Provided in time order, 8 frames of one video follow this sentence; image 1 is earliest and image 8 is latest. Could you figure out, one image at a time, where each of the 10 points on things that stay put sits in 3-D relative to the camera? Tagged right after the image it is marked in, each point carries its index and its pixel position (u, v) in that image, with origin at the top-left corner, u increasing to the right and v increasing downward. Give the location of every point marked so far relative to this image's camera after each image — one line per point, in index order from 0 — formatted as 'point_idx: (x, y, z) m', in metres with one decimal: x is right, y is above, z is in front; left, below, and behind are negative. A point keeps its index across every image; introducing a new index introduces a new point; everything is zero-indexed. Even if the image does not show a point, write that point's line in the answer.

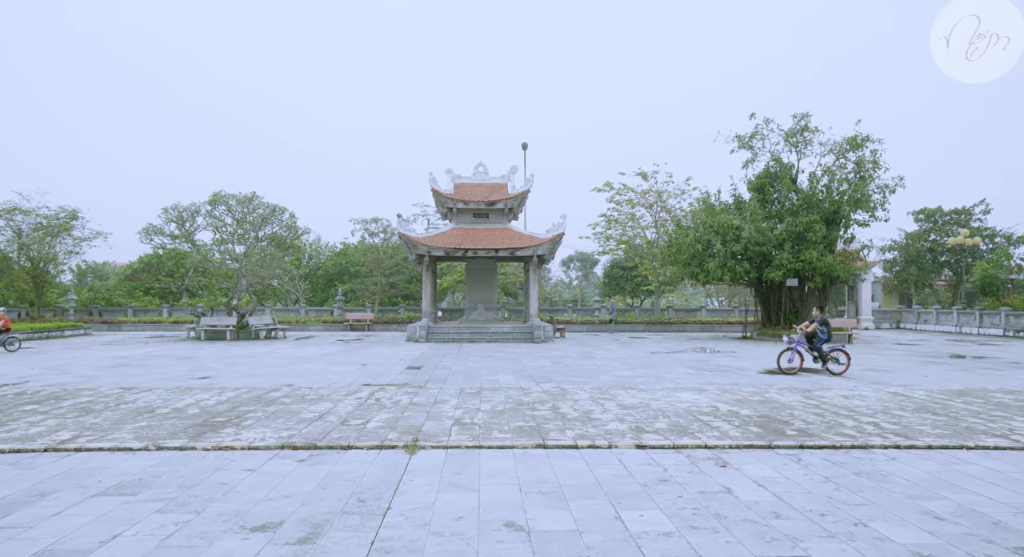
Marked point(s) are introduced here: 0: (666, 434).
0: (+1.6, -1.6, +5.7) m
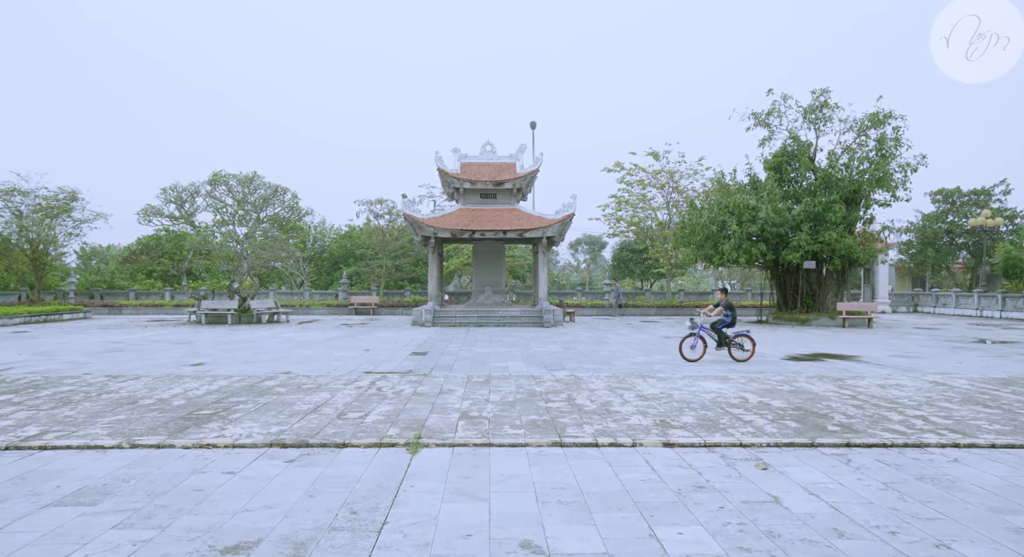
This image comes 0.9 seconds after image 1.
0: (+1.7, -1.4, +5.2) m
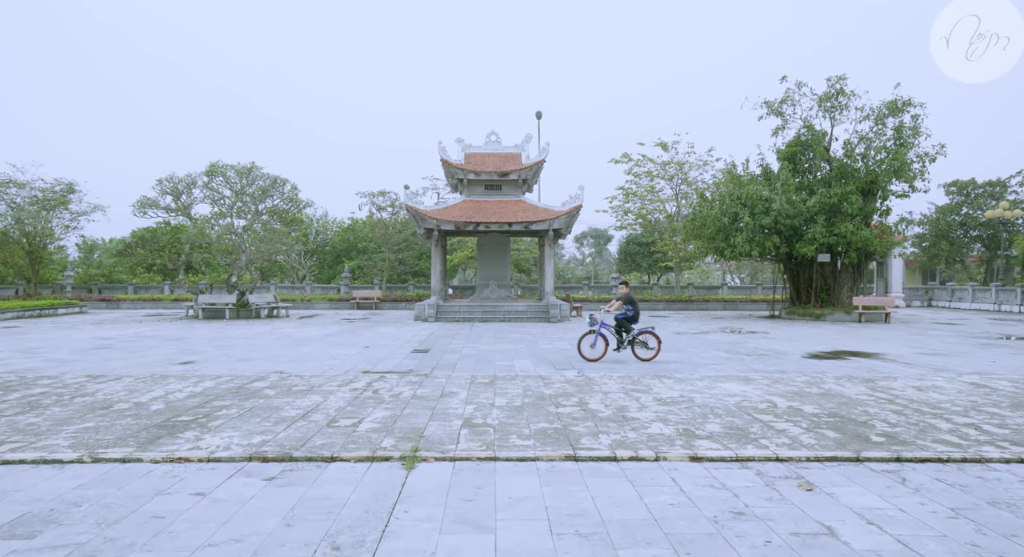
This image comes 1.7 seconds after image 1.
0: (+1.8, -1.4, +4.7) m
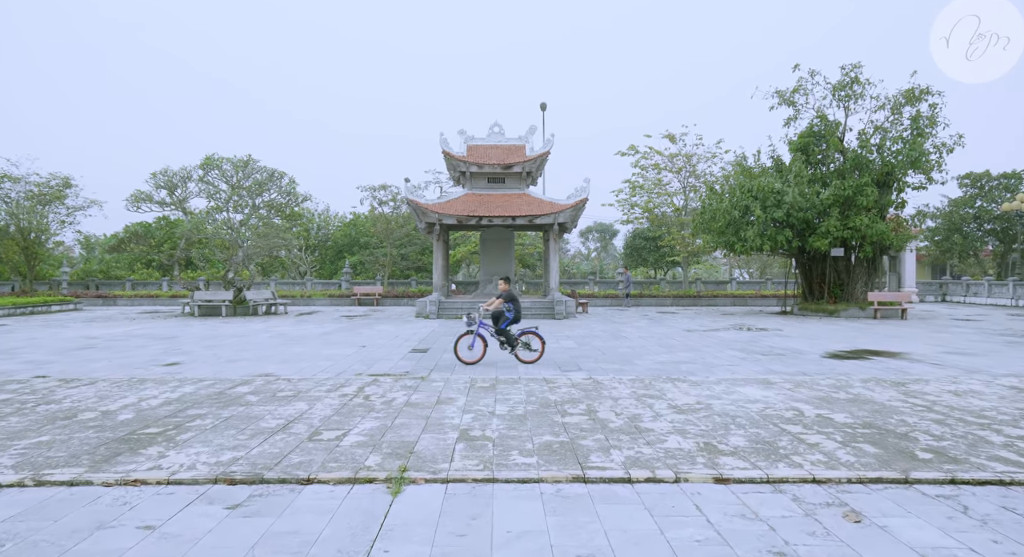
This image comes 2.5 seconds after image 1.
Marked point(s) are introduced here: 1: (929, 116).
0: (+1.8, -1.4, +4.2) m
1: (+14.5, +5.7, +19.0) m
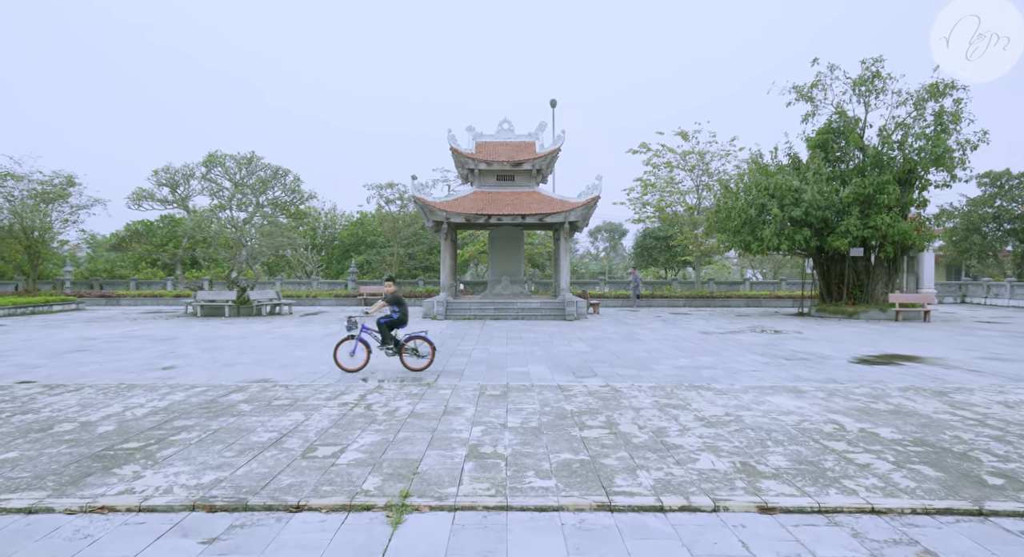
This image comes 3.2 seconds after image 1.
0: (+1.9, -1.4, +3.7) m
1: (+14.9, +5.6, +18.4) m
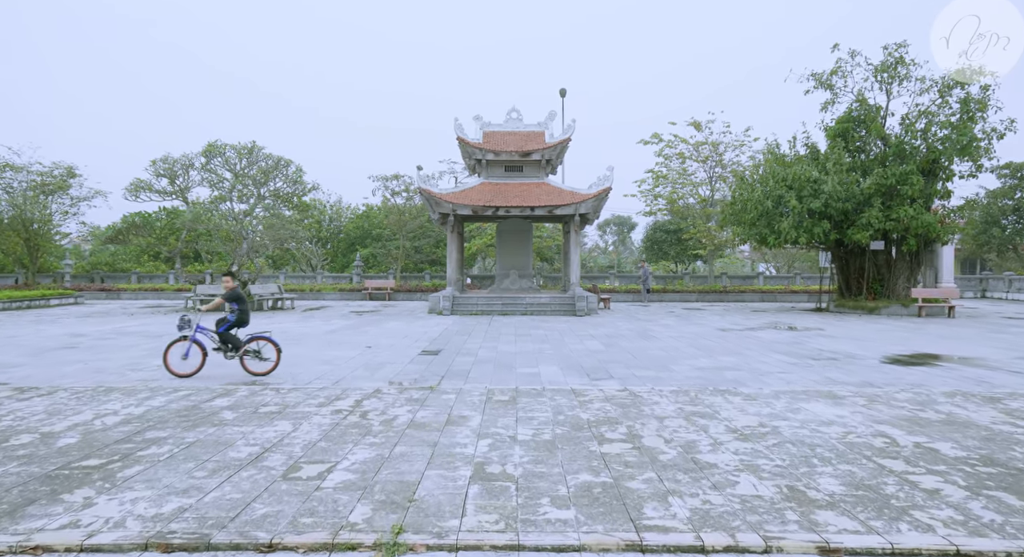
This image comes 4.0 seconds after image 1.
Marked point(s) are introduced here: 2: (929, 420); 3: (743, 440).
0: (+2.0, -1.4, +3.1) m
1: (+15.1, +5.8, +17.6) m
2: (+3.9, -1.3, +5.2) m
3: (+1.9, -1.3, +4.5) m
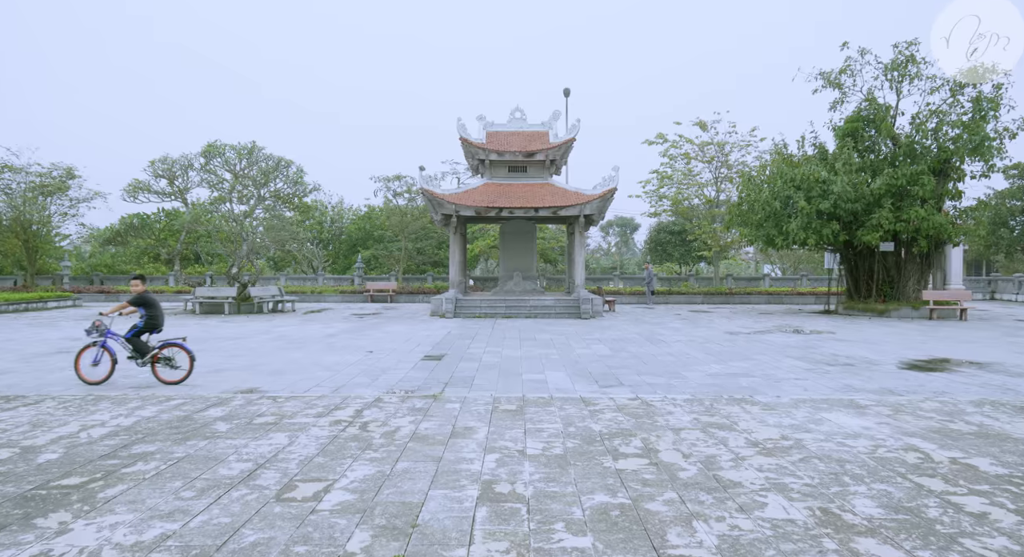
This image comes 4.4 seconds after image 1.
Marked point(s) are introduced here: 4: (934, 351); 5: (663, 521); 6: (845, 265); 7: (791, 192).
0: (+2.1, -1.4, +2.9) m
1: (+15.2, +5.8, +17.3) m
2: (+4.0, -1.4, +4.9) m
3: (+2.0, -1.4, +4.3) m
4: (+8.0, -1.4, +10.3) m
5: (+0.9, -1.4, +3.1) m
6: (+12.0, +0.5, +19.6) m
7: (+9.0, +2.8, +17.7) m
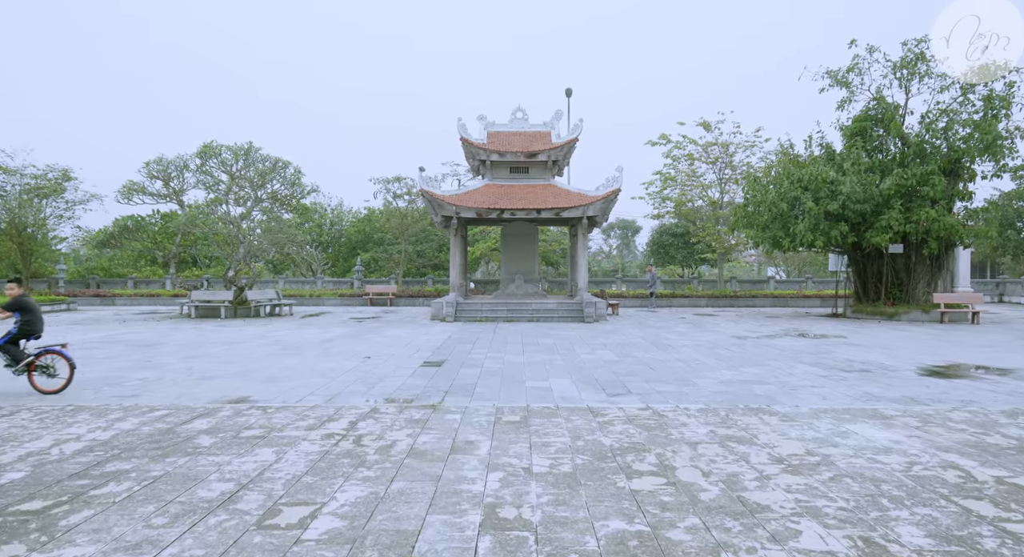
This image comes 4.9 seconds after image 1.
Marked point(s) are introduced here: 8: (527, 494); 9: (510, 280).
0: (+2.1, -1.4, +2.5) m
1: (+15.3, +5.7, +16.9) m
2: (+4.0, -1.4, +4.5) m
3: (+2.0, -1.4, +3.9) m
4: (+8.0, -1.4, +9.9) m
5: (+0.9, -1.4, +2.8) m
6: (+12.1, +0.4, +19.3) m
7: (+9.1, +2.7, +17.3) m
8: (+0.1, -1.4, +3.5) m
9: (-0.1, 0.0, +18.5) m
